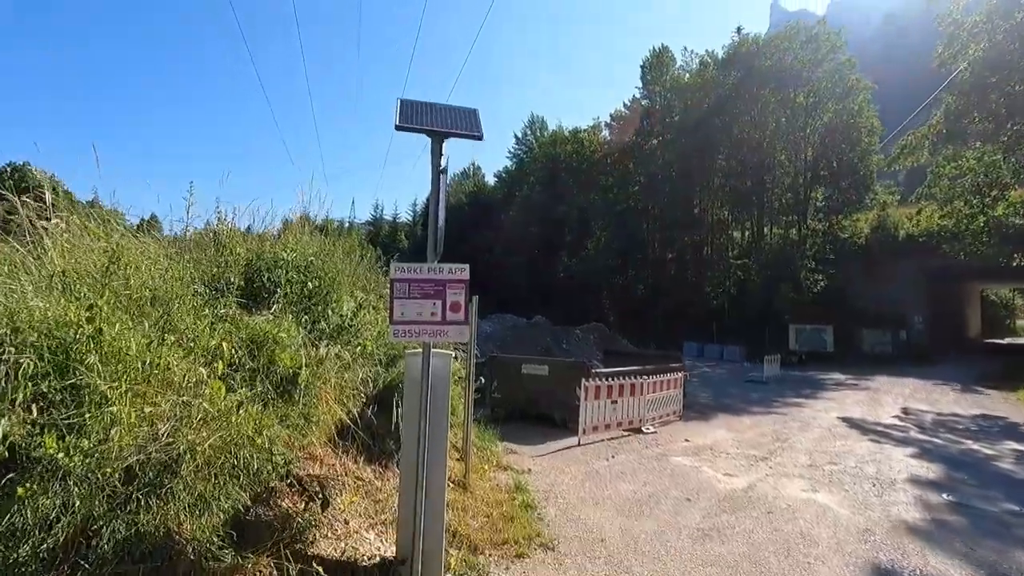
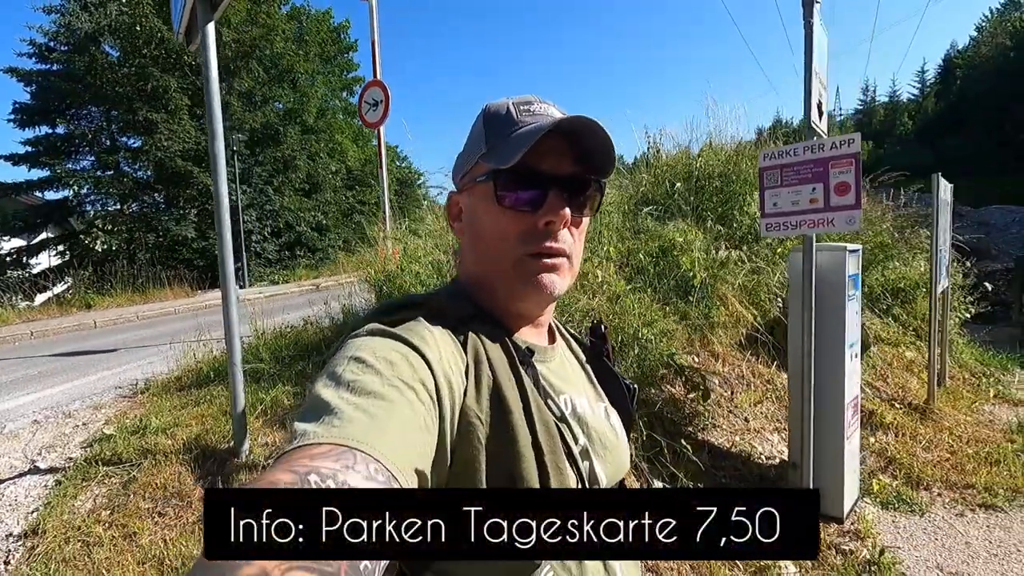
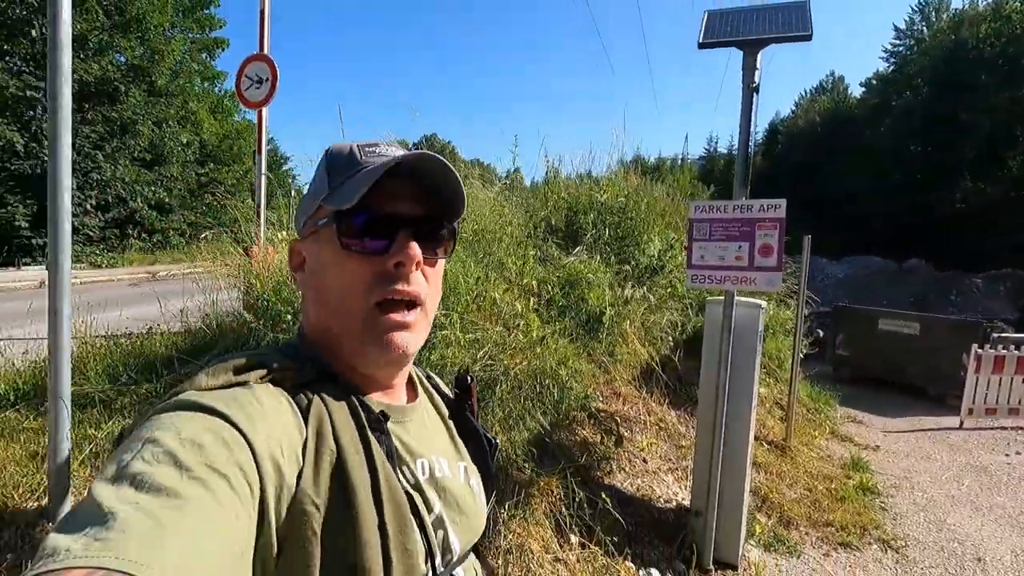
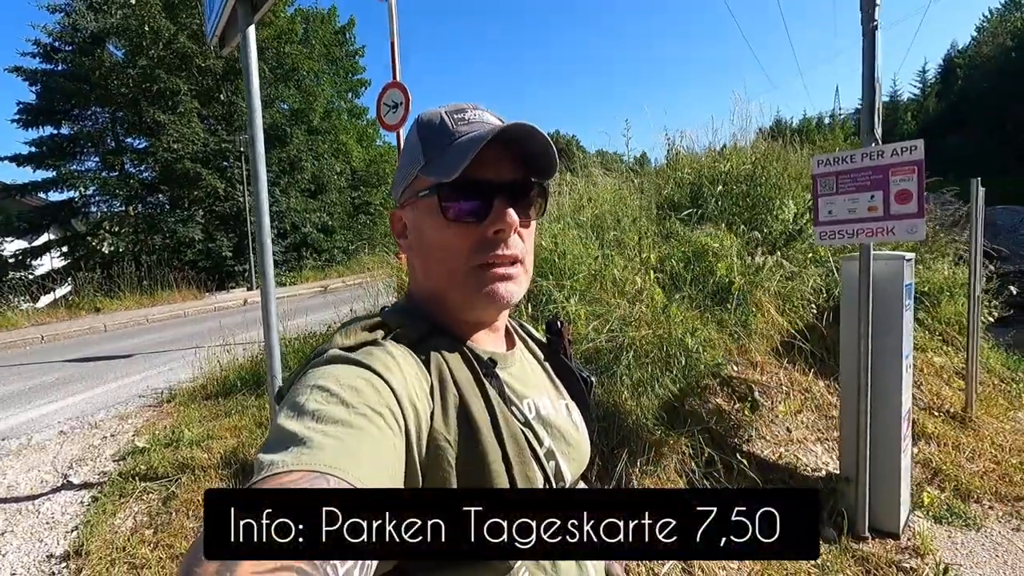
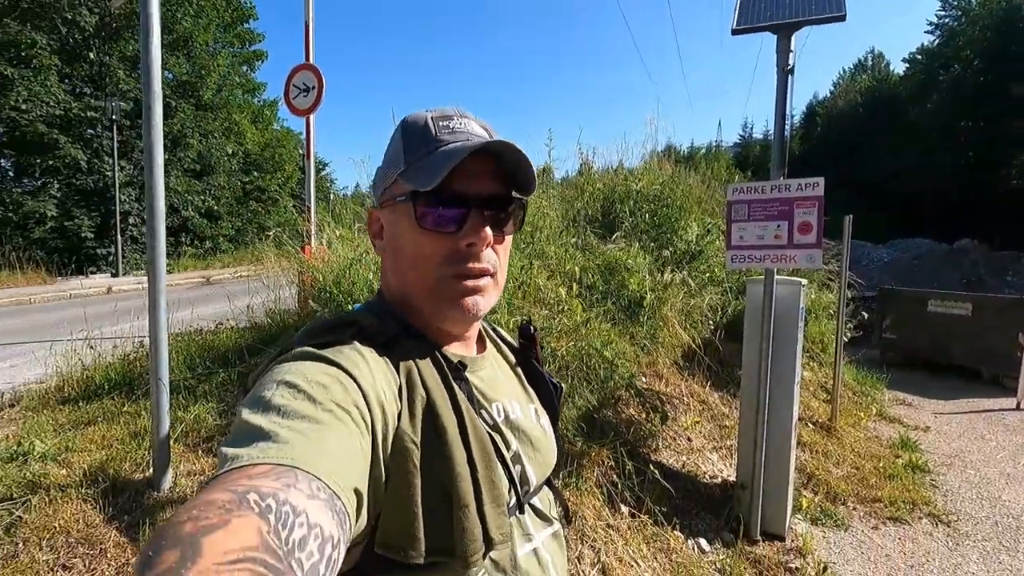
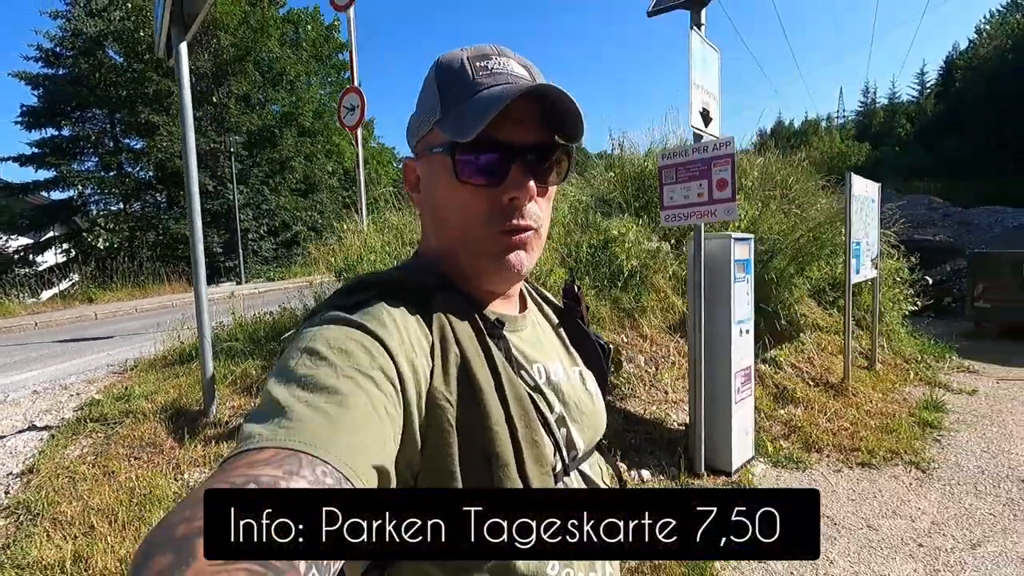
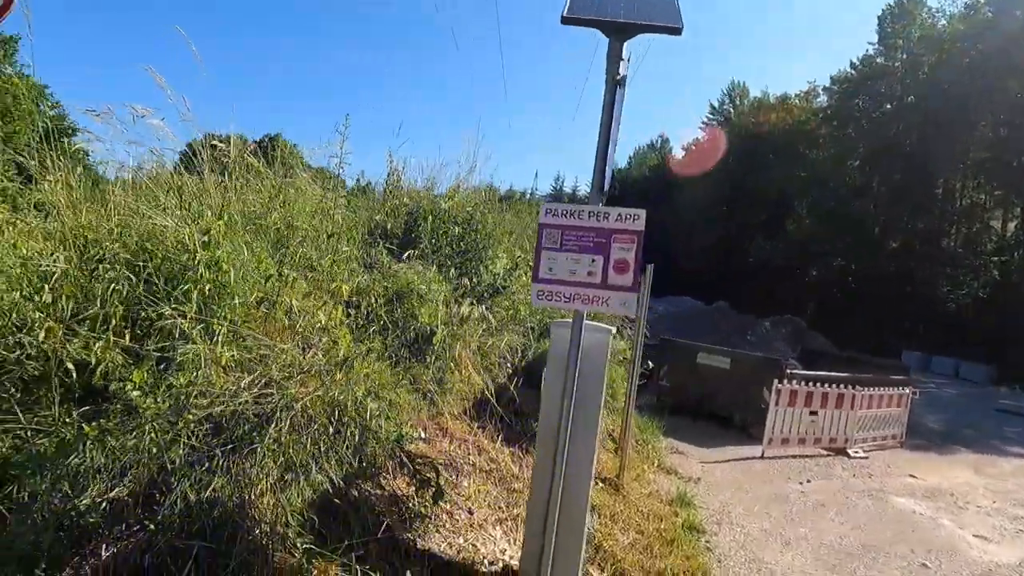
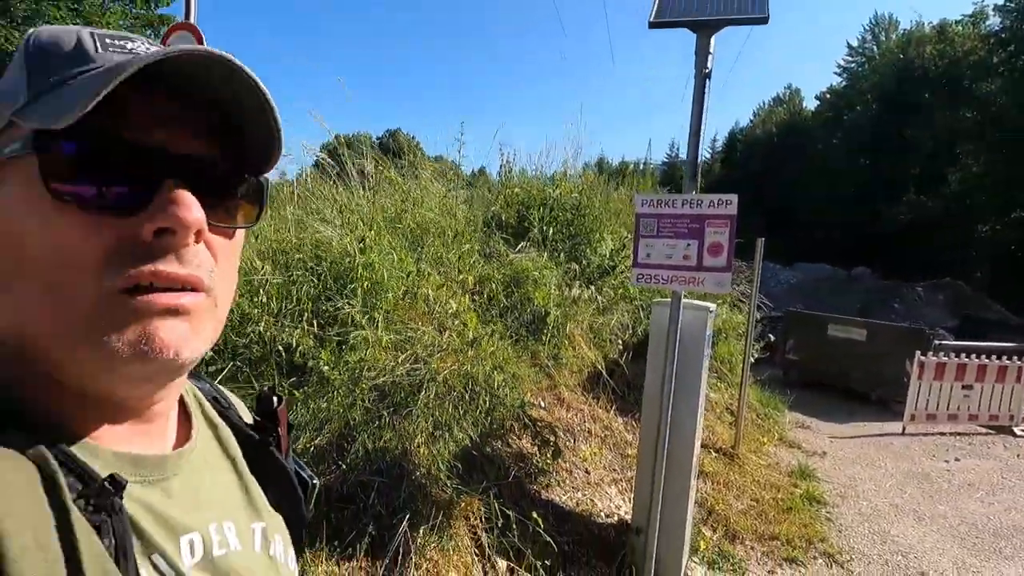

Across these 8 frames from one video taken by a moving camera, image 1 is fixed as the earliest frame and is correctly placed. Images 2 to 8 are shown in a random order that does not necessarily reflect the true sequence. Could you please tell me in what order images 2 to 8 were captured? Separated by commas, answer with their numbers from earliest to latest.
7, 8, 3, 5, 4, 2, 6
